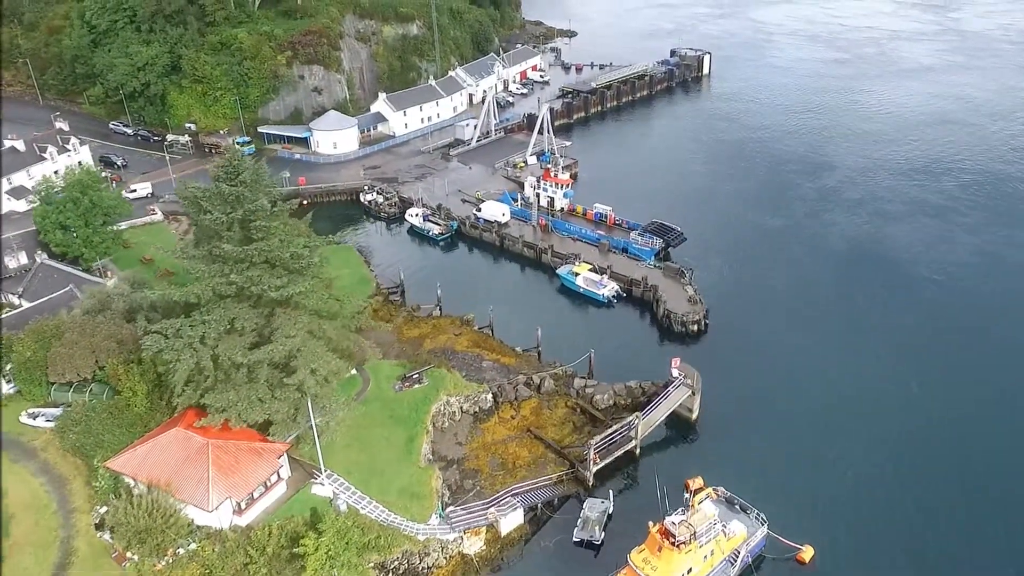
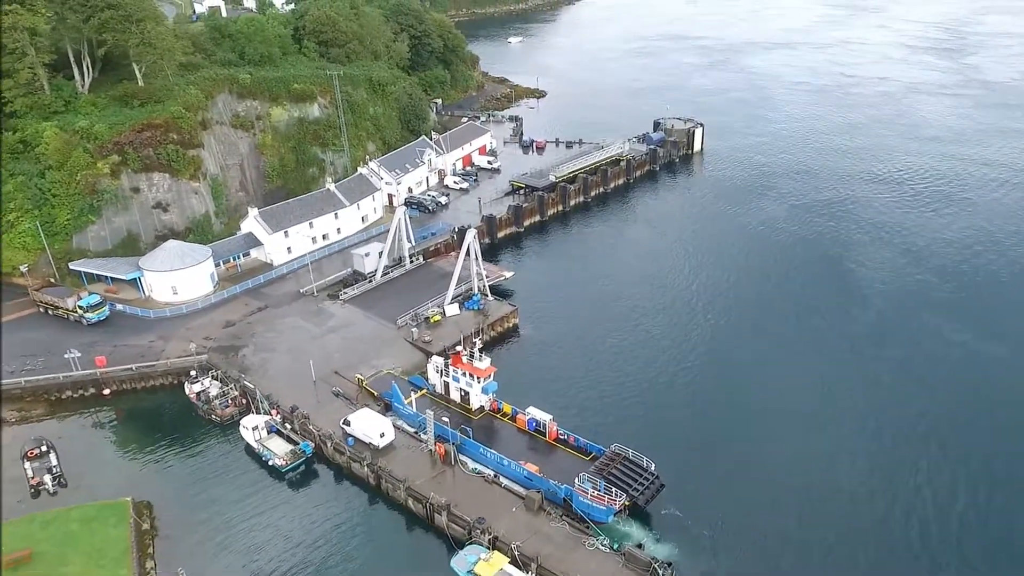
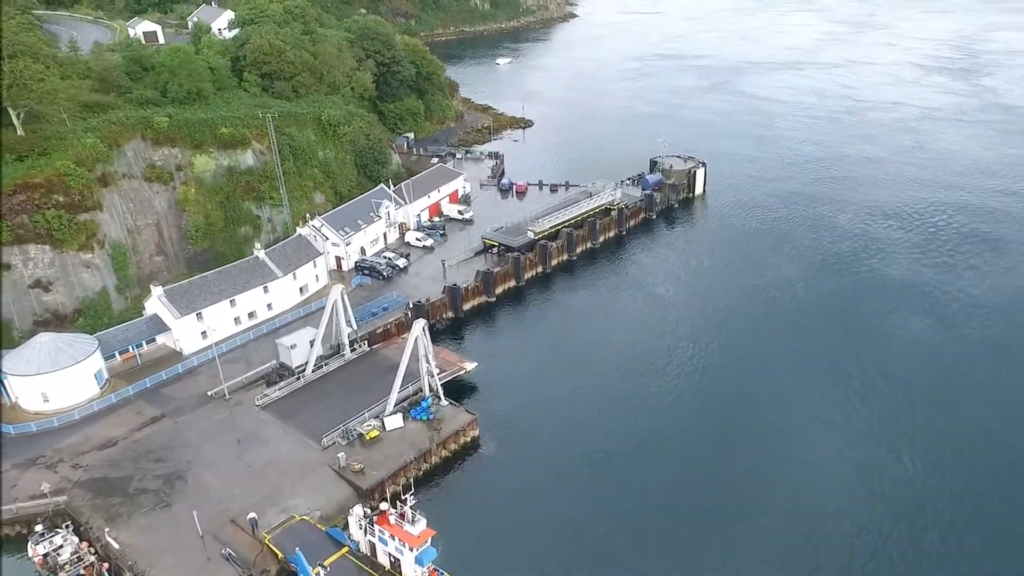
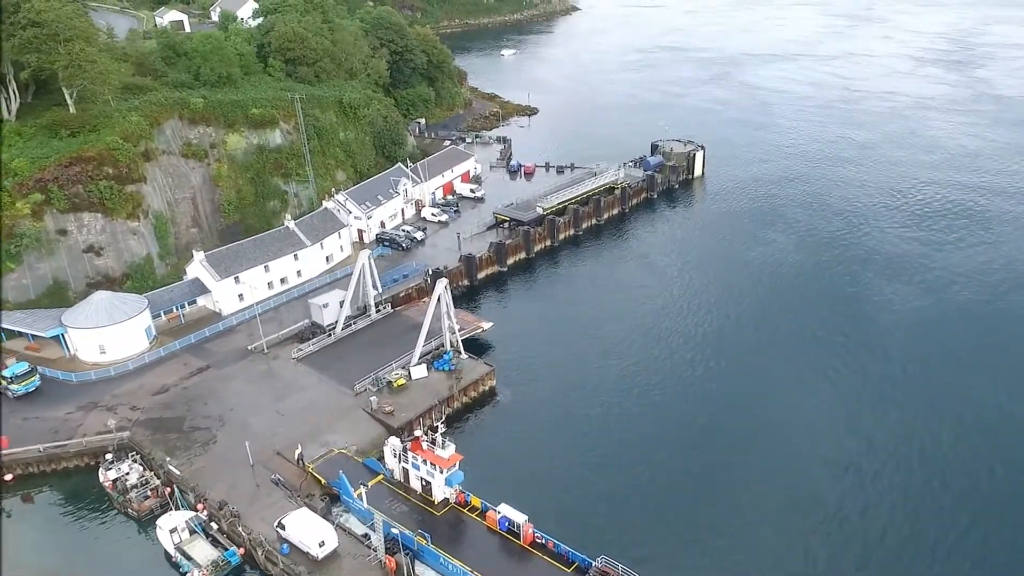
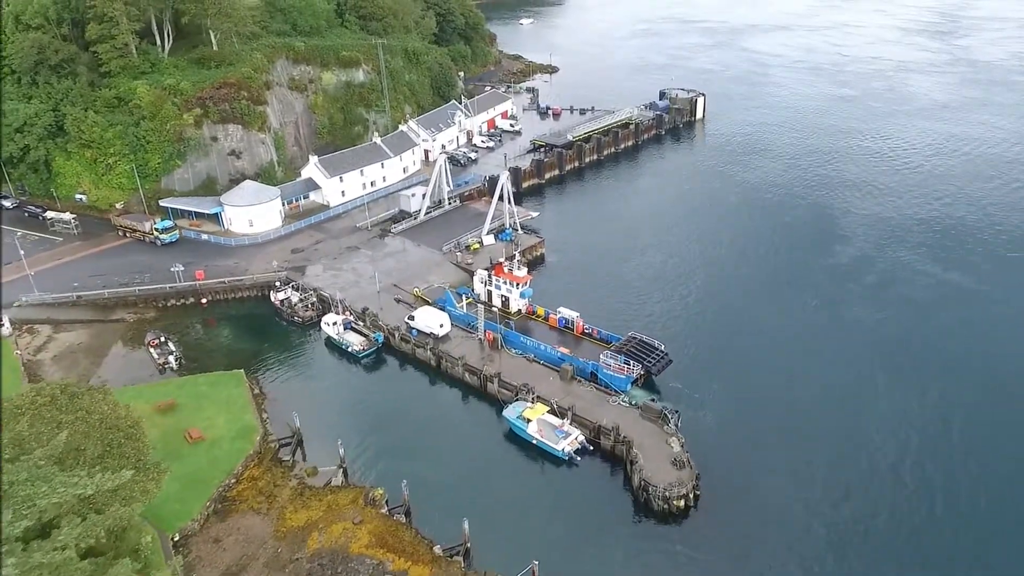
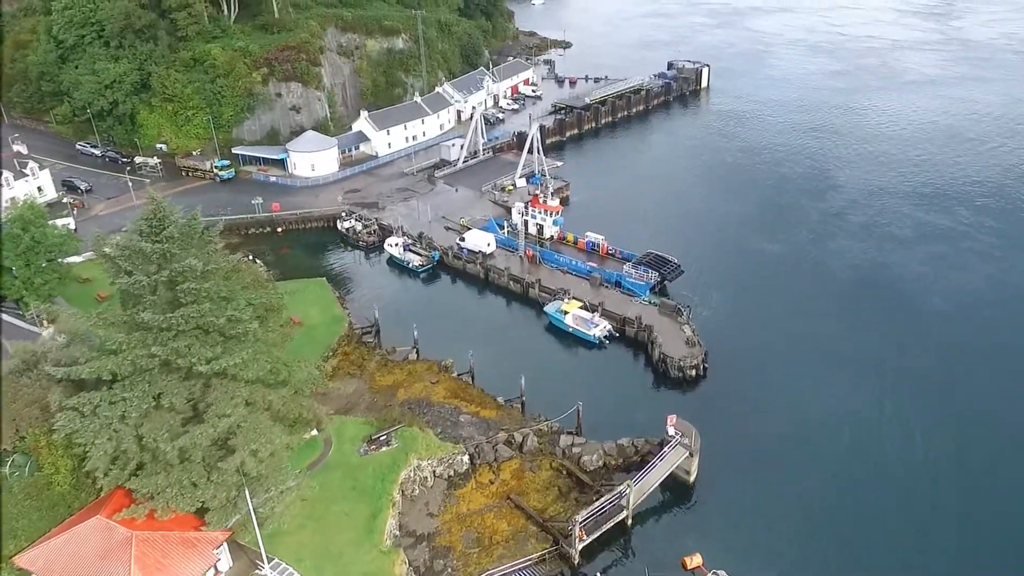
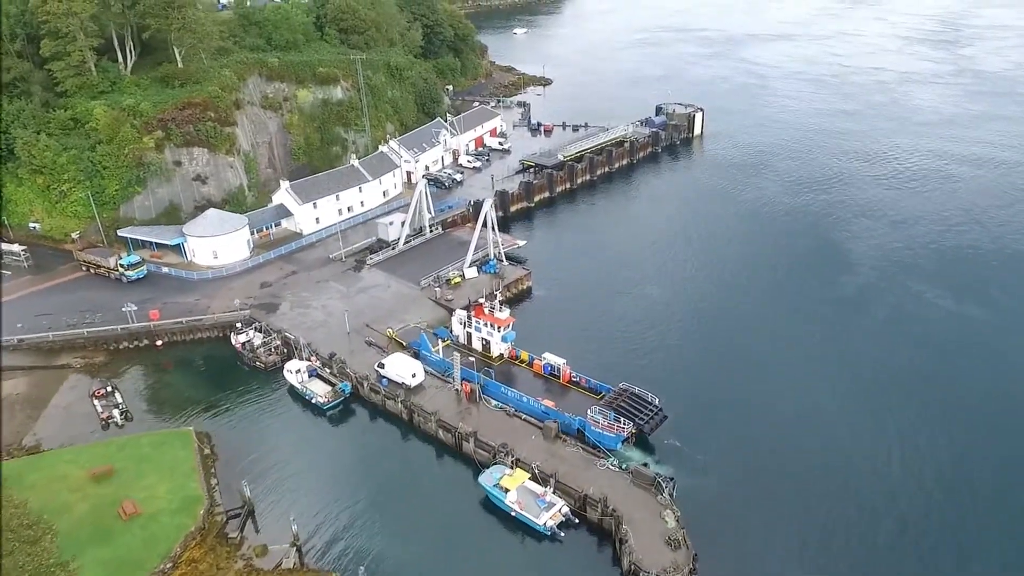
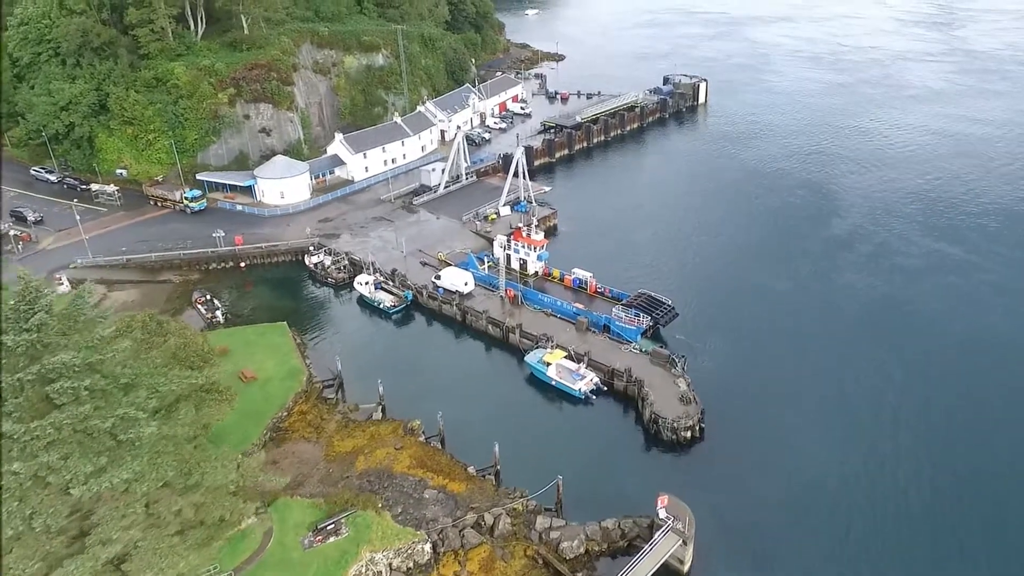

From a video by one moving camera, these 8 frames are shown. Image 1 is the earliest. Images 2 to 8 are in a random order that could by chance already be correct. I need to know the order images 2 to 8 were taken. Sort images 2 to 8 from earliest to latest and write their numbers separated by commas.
6, 8, 5, 7, 2, 4, 3
